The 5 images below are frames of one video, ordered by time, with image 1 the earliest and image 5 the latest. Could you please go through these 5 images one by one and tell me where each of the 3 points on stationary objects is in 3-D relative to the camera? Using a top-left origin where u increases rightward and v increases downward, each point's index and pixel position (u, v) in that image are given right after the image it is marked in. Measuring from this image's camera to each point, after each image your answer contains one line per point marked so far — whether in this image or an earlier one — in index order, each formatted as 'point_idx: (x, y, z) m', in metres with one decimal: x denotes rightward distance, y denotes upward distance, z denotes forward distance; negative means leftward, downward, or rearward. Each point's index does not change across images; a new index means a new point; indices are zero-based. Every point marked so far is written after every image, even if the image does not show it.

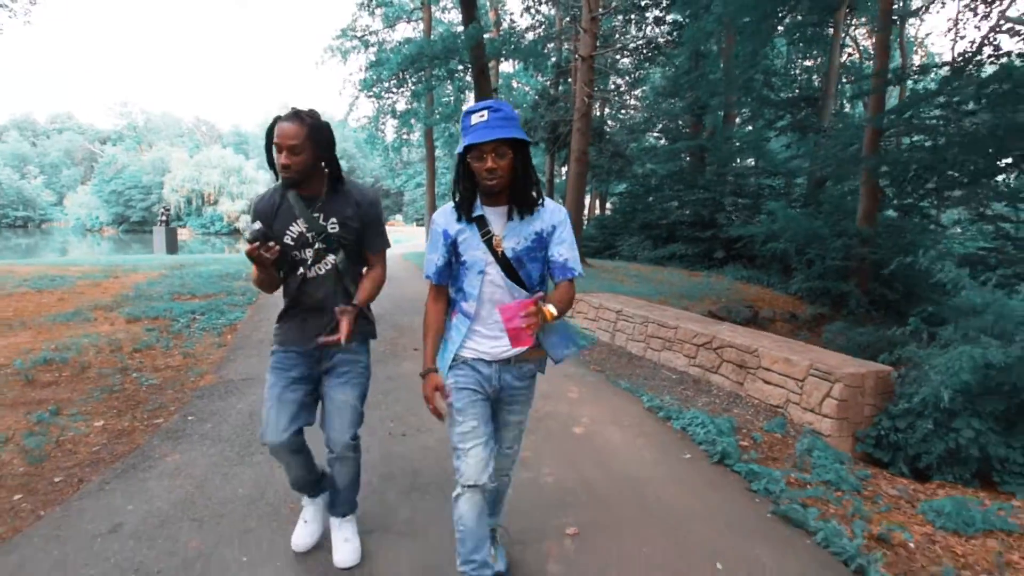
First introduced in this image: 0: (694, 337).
0: (+1.7, -0.4, +5.8) m
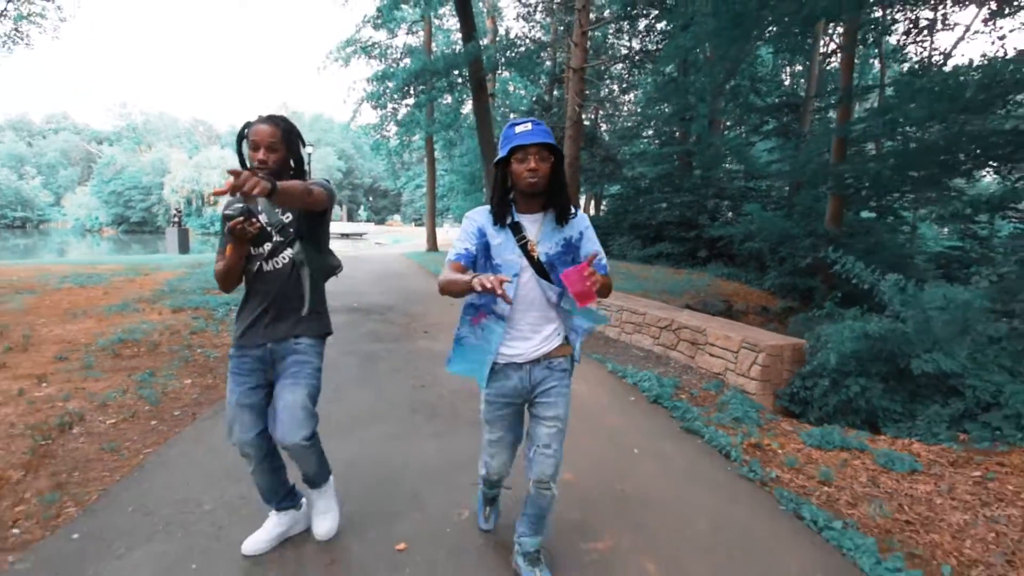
0: (+1.6, -0.4, +7.0) m
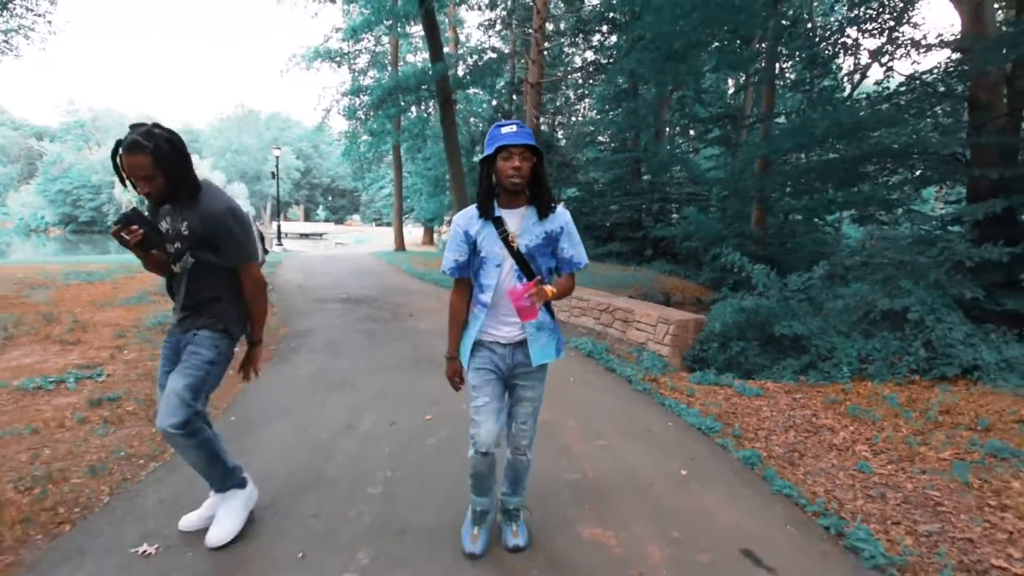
0: (+1.2, -0.2, +8.8) m
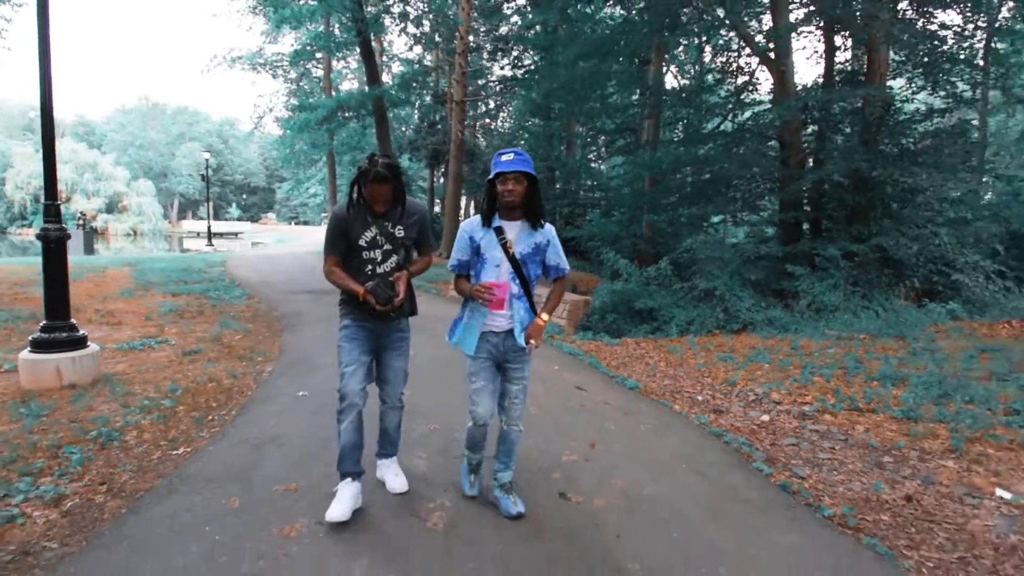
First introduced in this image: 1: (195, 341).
0: (+0.1, 0.0, +11.8) m
1: (-4.1, -0.7, +8.1) m
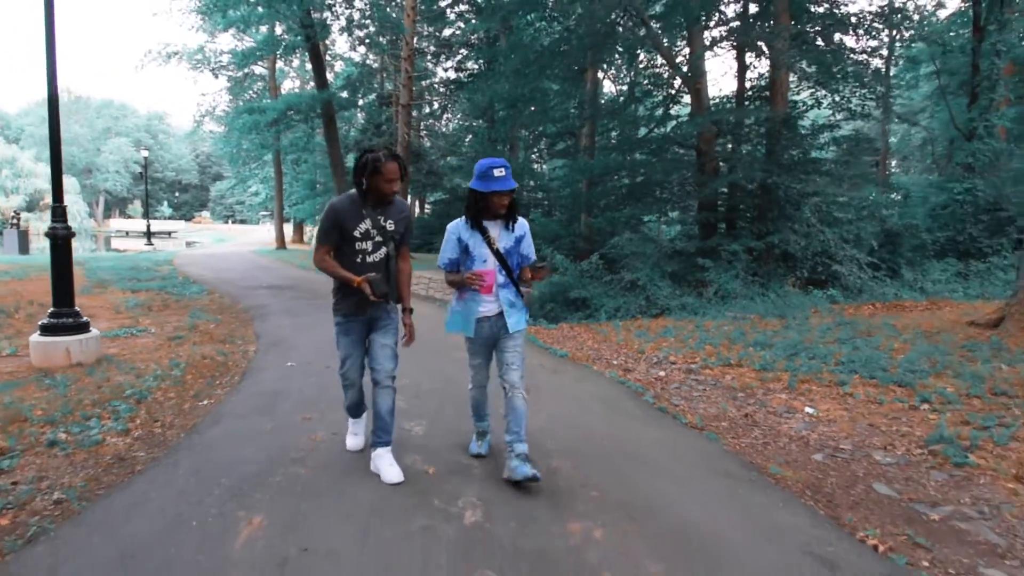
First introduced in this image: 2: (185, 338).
0: (-1.0, +0.1, +13.0) m
1: (-4.8, -0.6, +8.9) m
2: (-4.2, -0.6, +8.2) m
